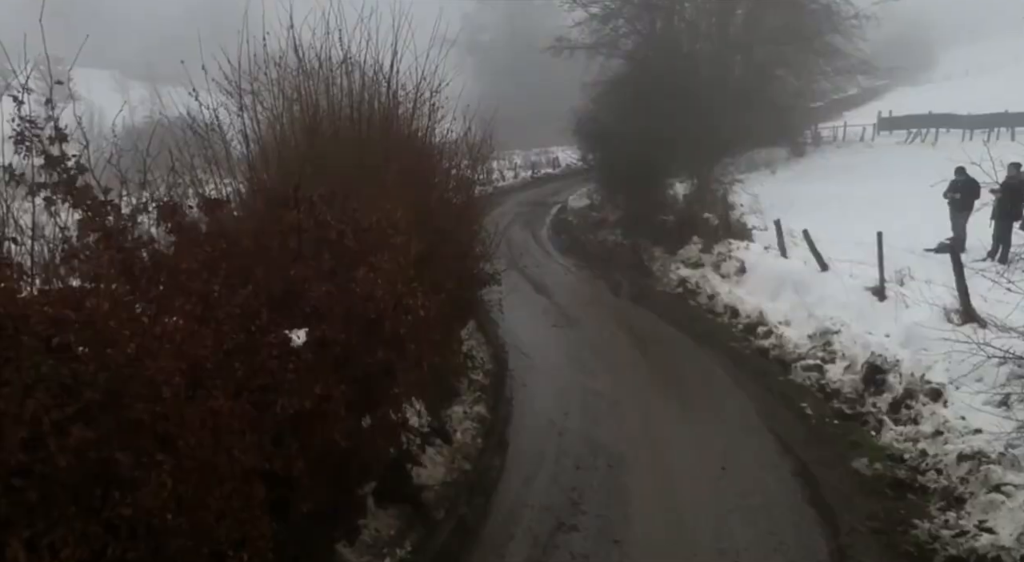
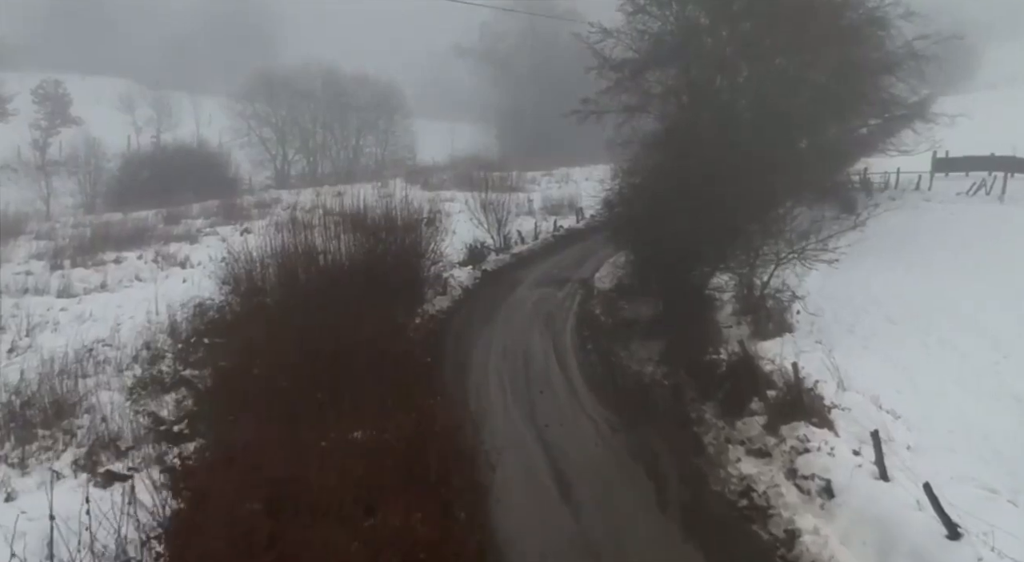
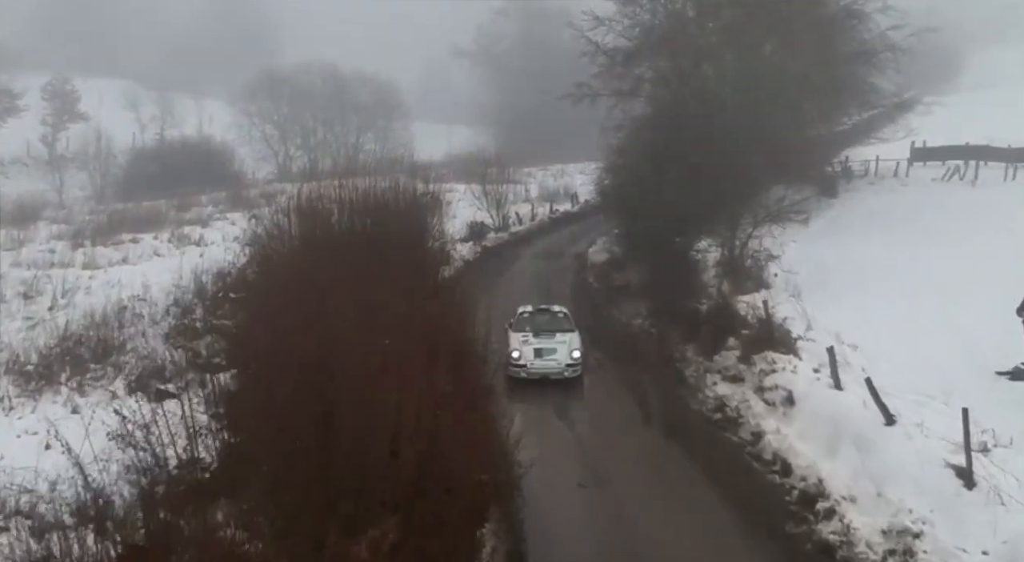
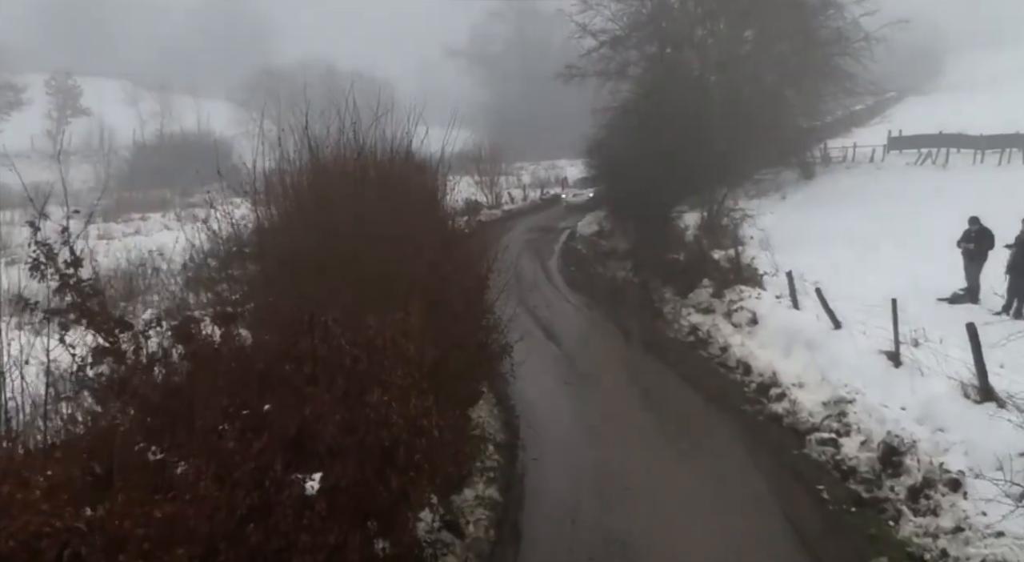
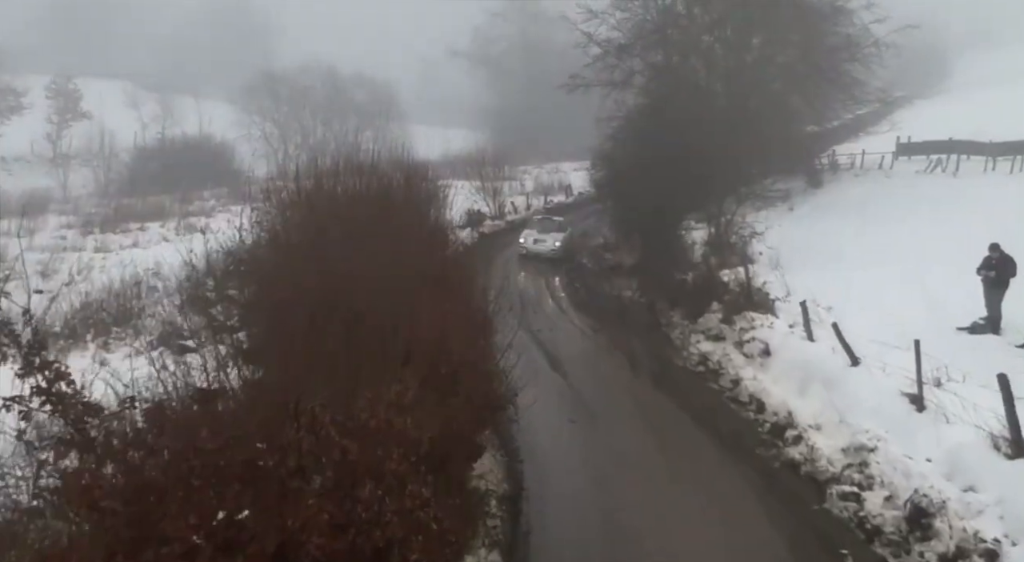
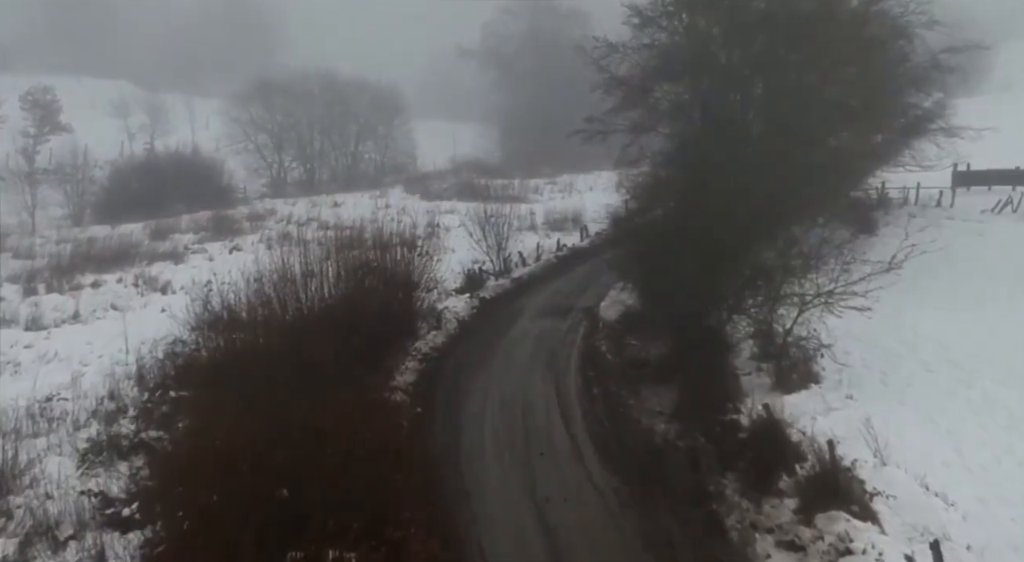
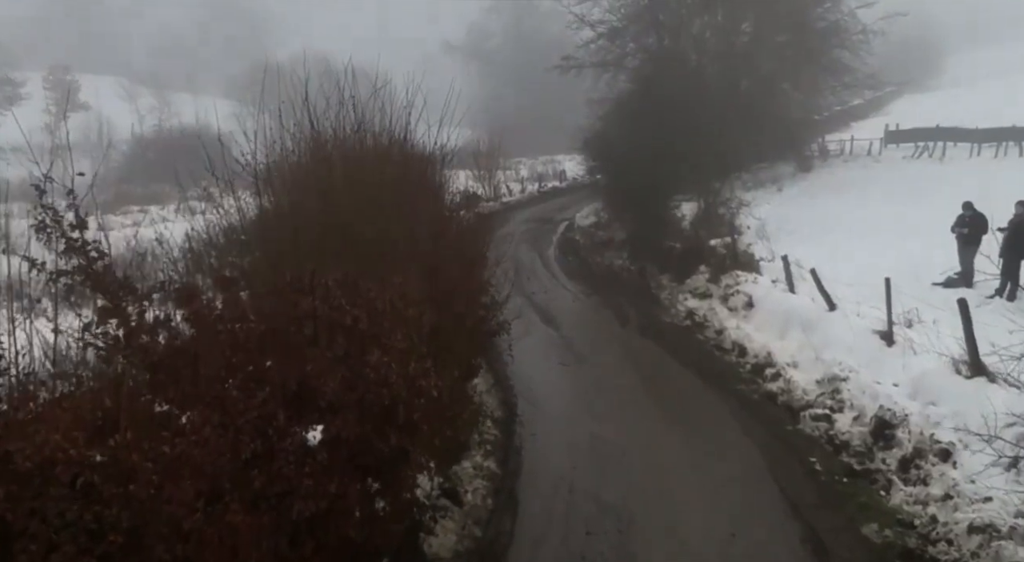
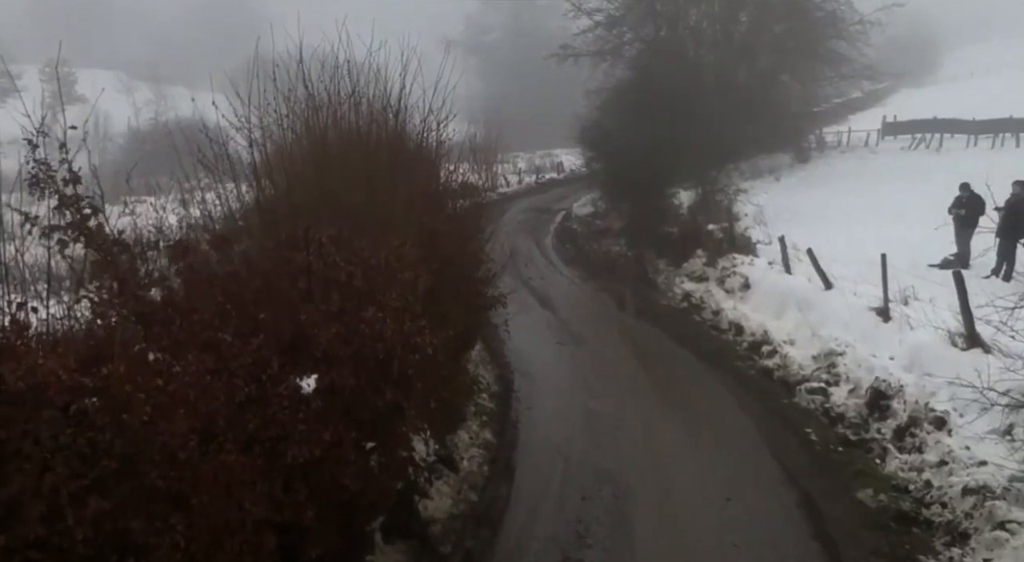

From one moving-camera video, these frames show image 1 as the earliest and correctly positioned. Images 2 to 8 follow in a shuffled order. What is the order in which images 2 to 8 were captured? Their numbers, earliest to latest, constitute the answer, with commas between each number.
8, 7, 4, 5, 3, 2, 6
